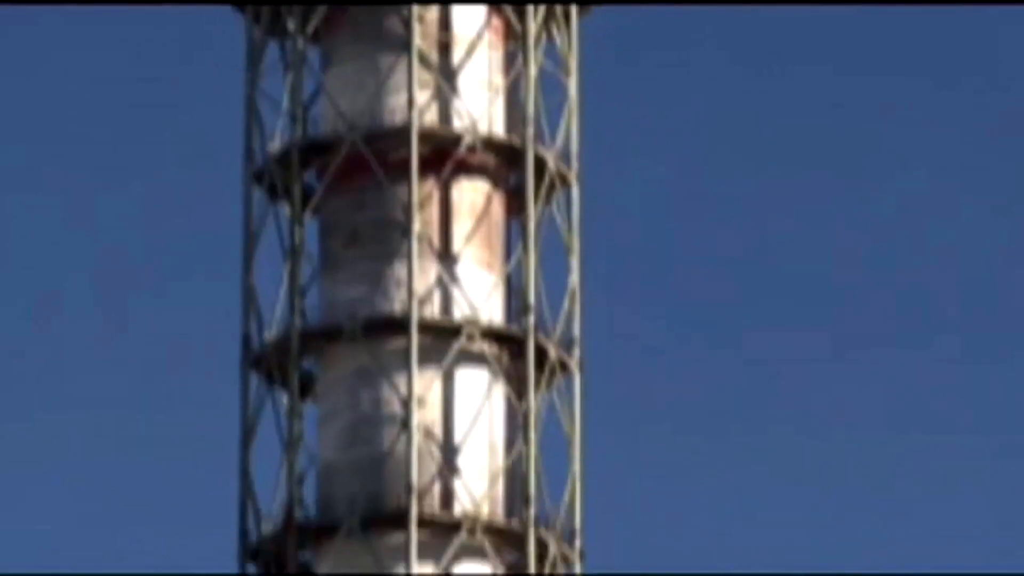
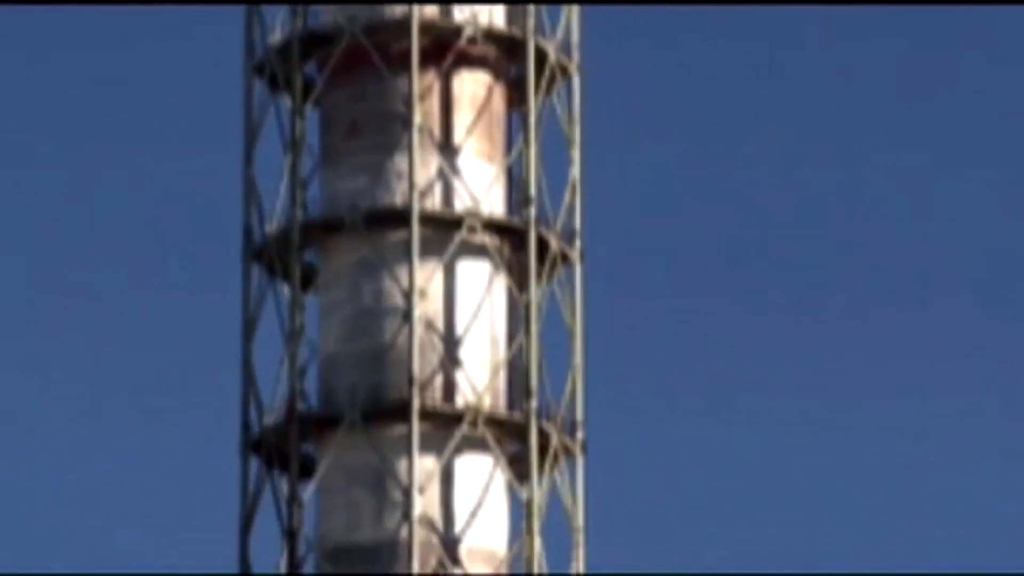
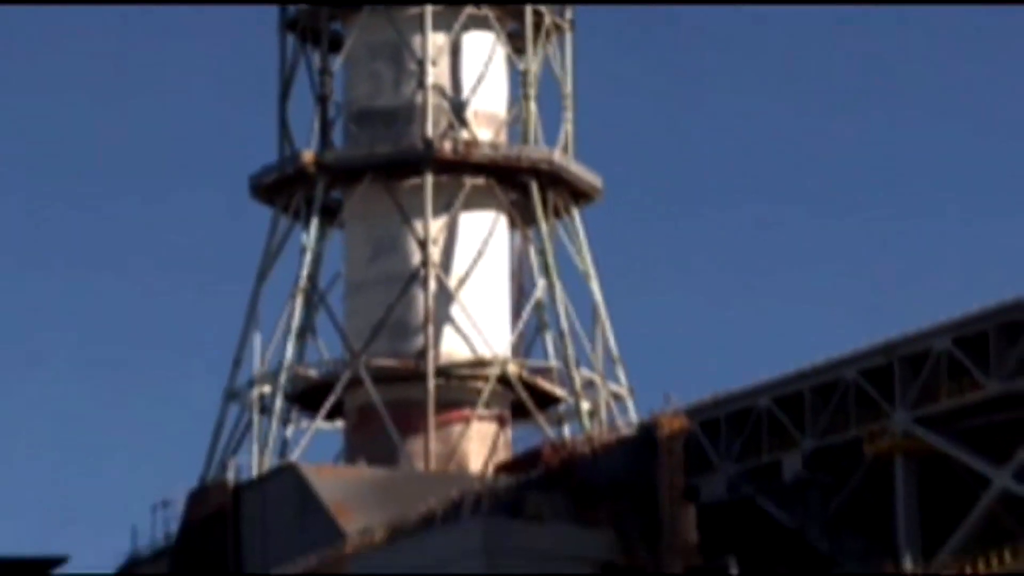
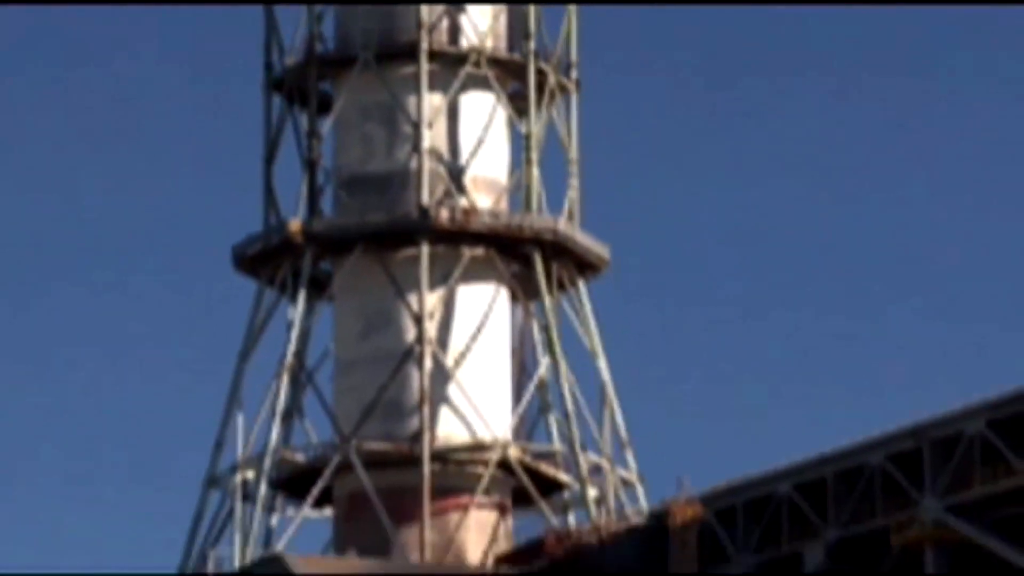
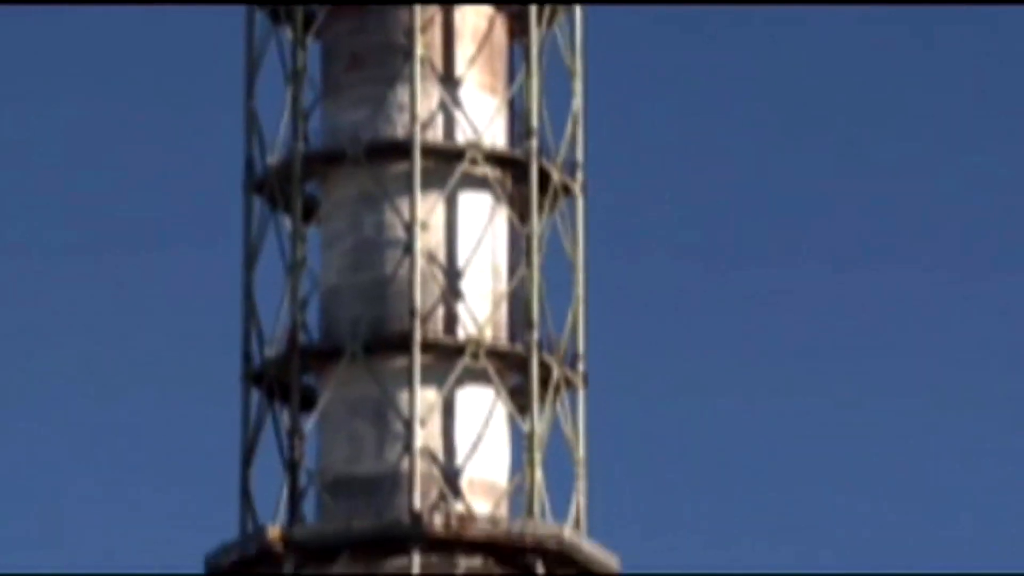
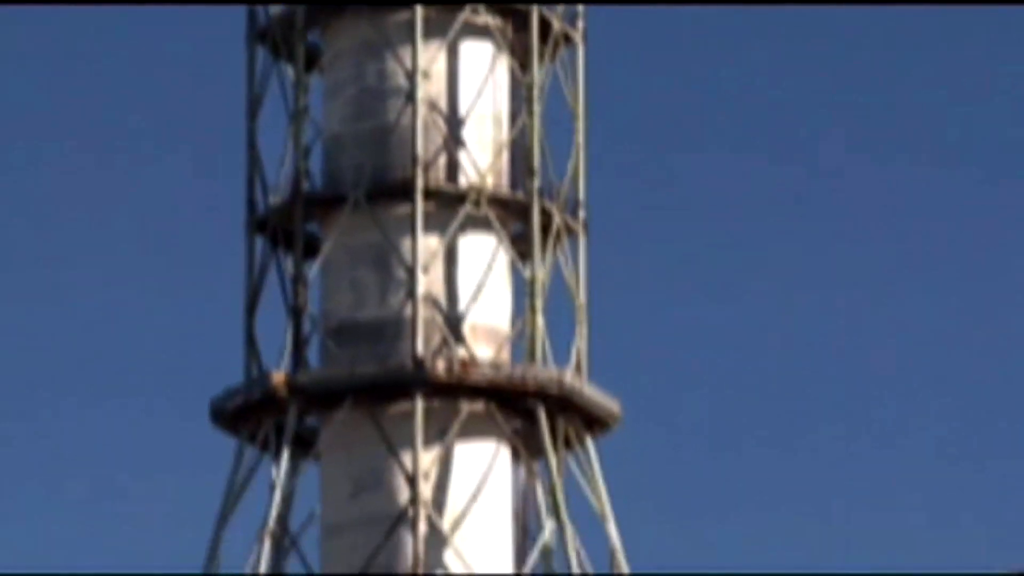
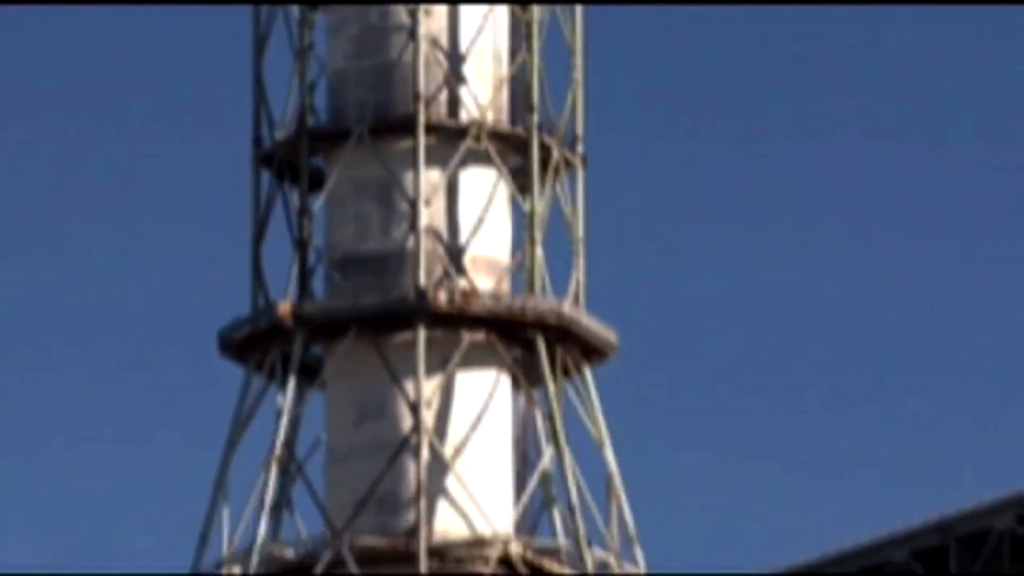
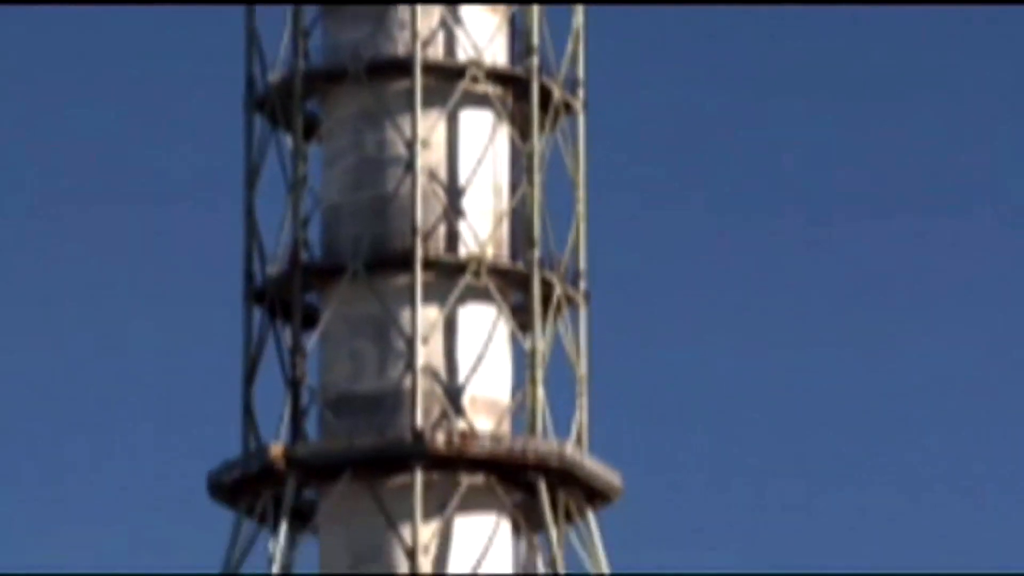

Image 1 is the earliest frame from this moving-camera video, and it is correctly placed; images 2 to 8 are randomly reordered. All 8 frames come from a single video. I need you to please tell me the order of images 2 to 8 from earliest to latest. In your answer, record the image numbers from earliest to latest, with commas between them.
2, 5, 8, 6, 7, 4, 3
